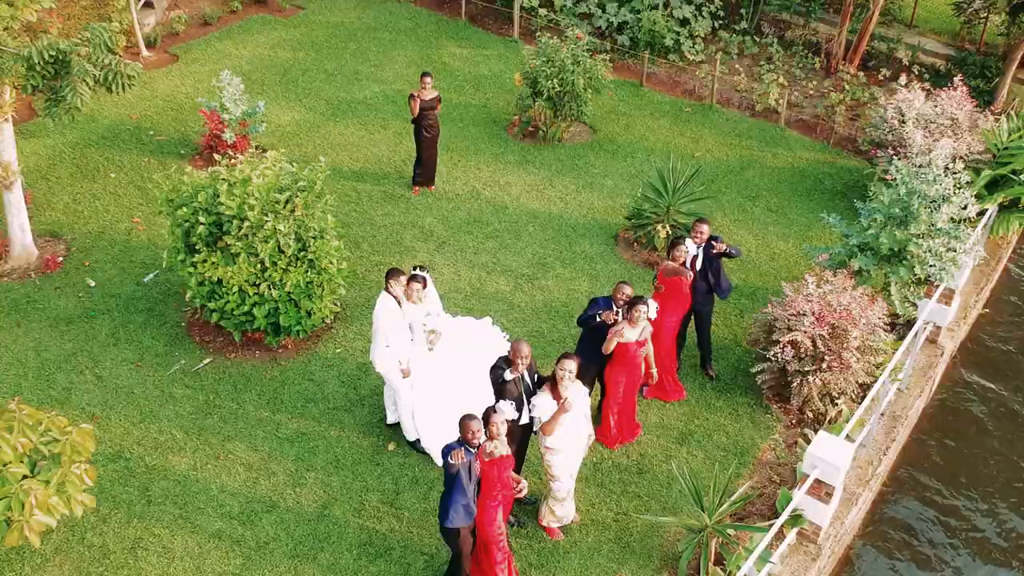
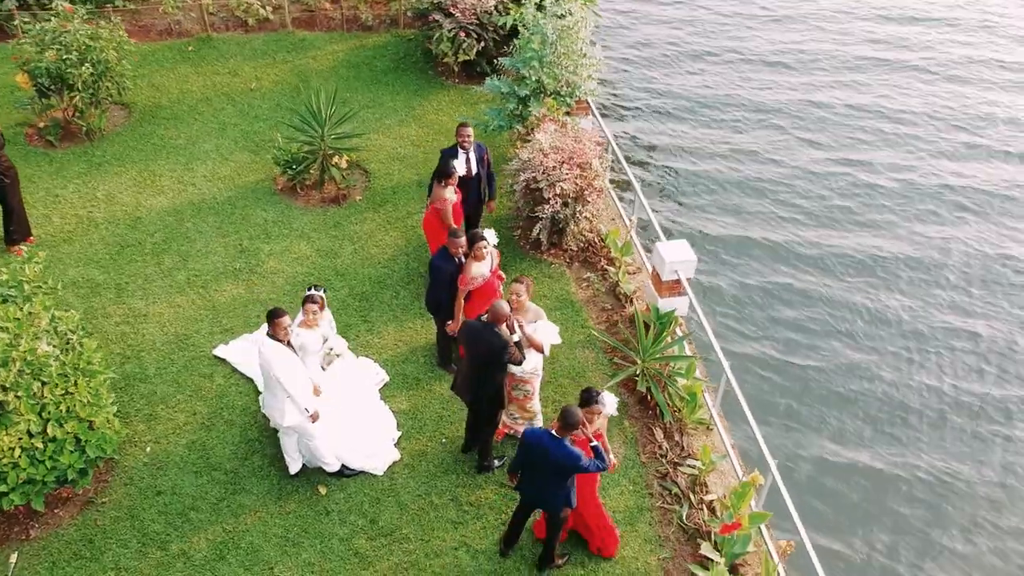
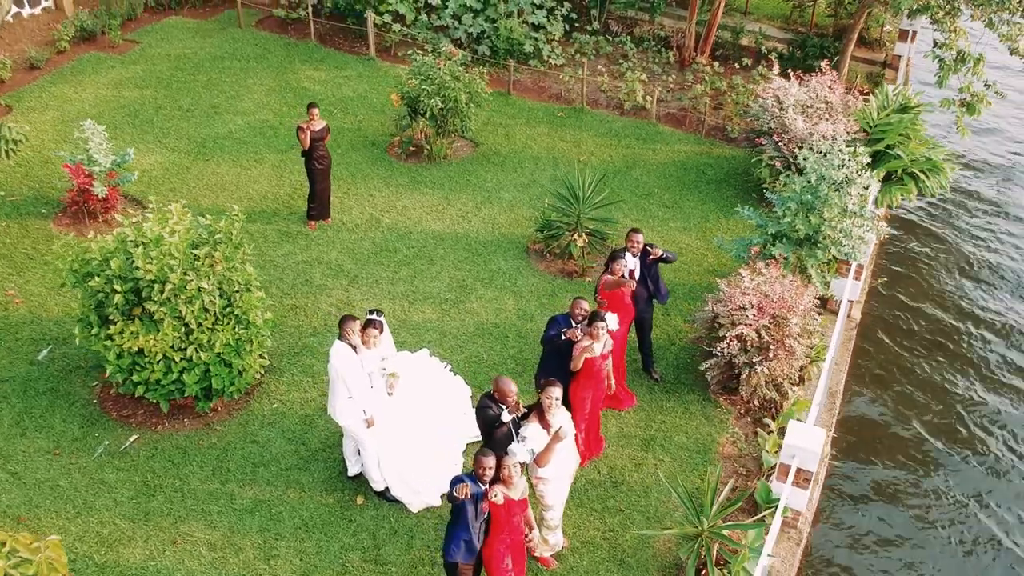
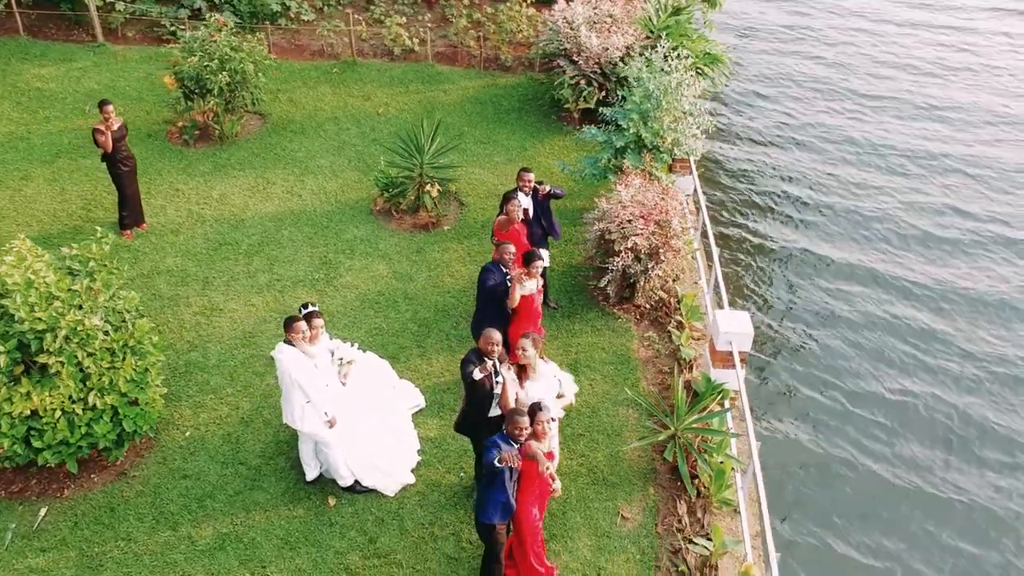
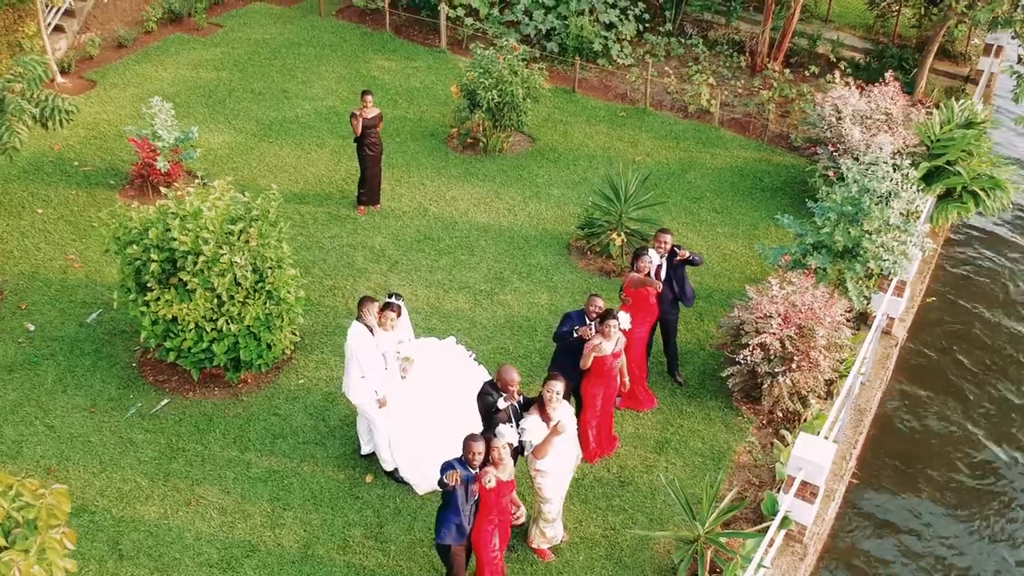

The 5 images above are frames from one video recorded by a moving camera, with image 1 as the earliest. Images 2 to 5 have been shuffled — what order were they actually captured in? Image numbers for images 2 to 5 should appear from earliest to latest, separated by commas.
5, 3, 4, 2
